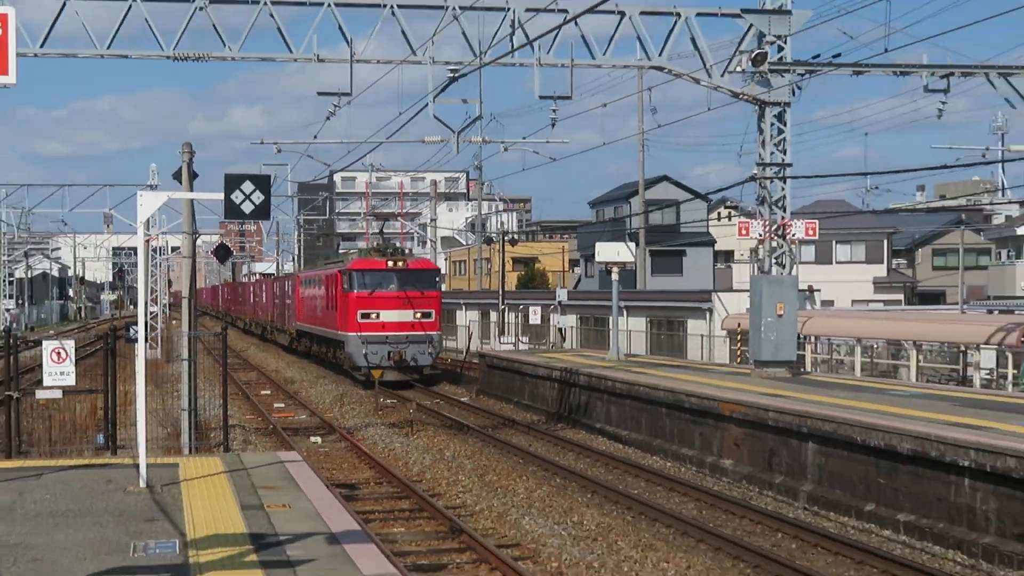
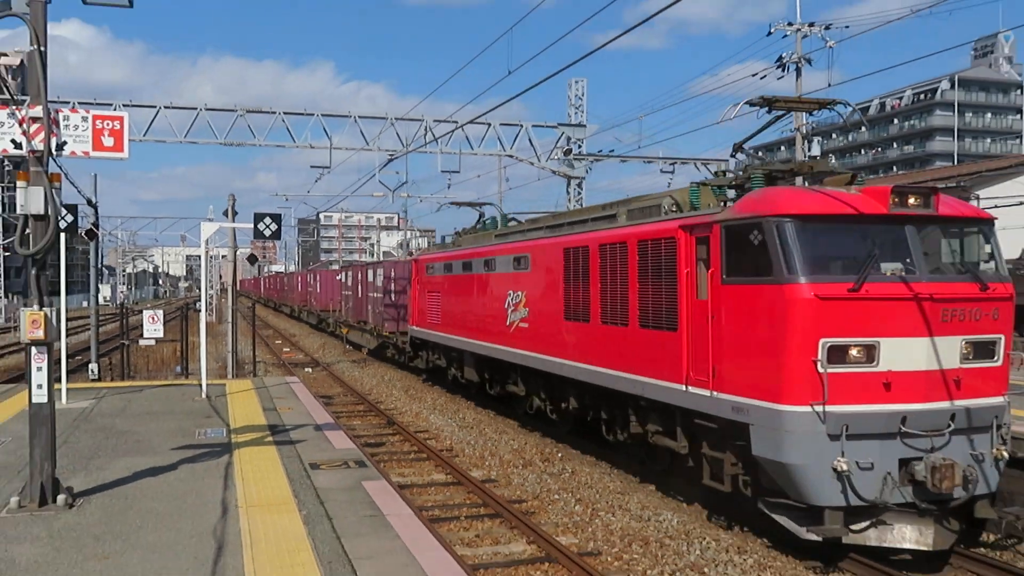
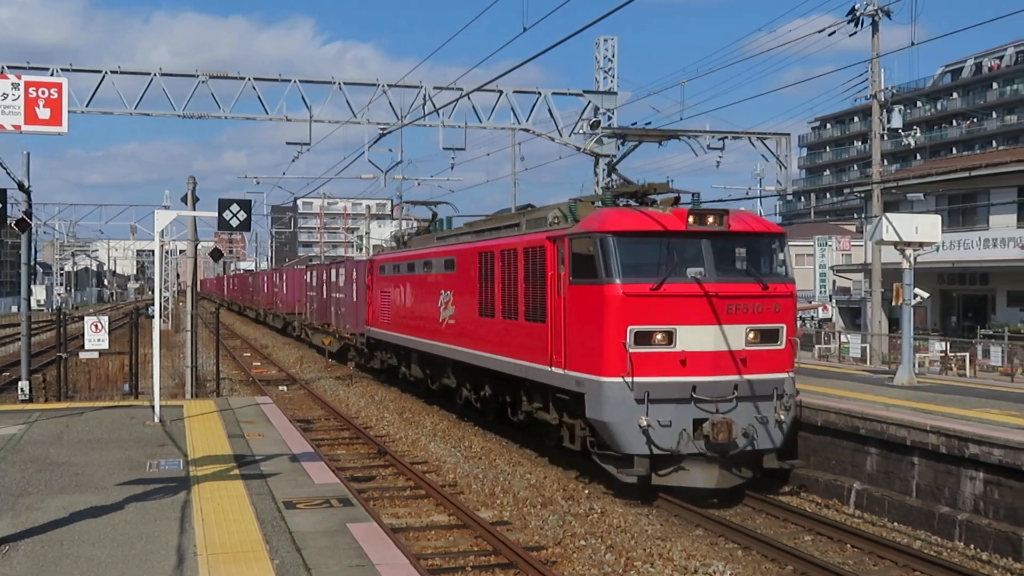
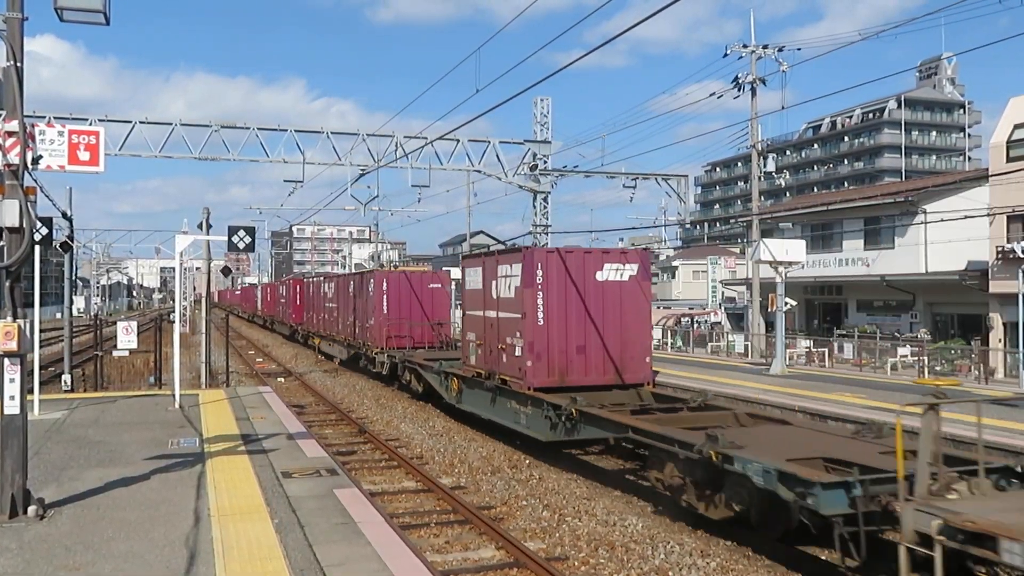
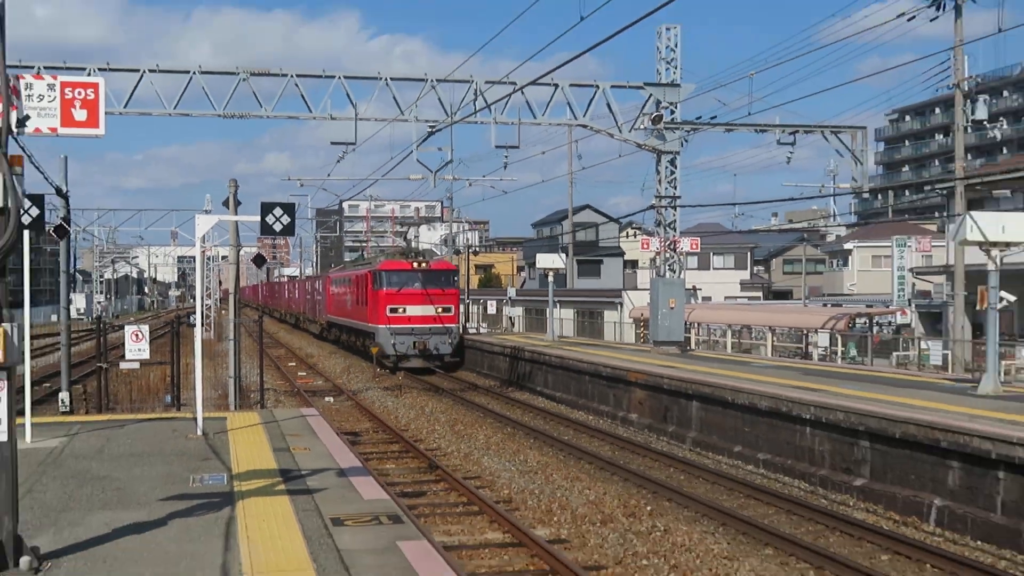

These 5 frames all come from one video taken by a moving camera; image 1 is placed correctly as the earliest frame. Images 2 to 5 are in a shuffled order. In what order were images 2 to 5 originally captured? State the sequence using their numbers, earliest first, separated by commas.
5, 3, 2, 4
